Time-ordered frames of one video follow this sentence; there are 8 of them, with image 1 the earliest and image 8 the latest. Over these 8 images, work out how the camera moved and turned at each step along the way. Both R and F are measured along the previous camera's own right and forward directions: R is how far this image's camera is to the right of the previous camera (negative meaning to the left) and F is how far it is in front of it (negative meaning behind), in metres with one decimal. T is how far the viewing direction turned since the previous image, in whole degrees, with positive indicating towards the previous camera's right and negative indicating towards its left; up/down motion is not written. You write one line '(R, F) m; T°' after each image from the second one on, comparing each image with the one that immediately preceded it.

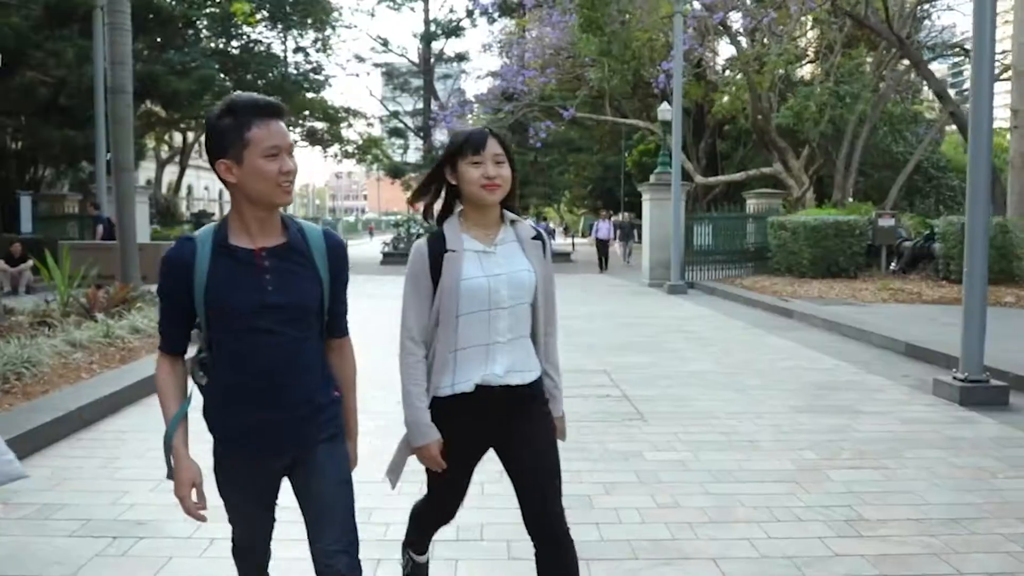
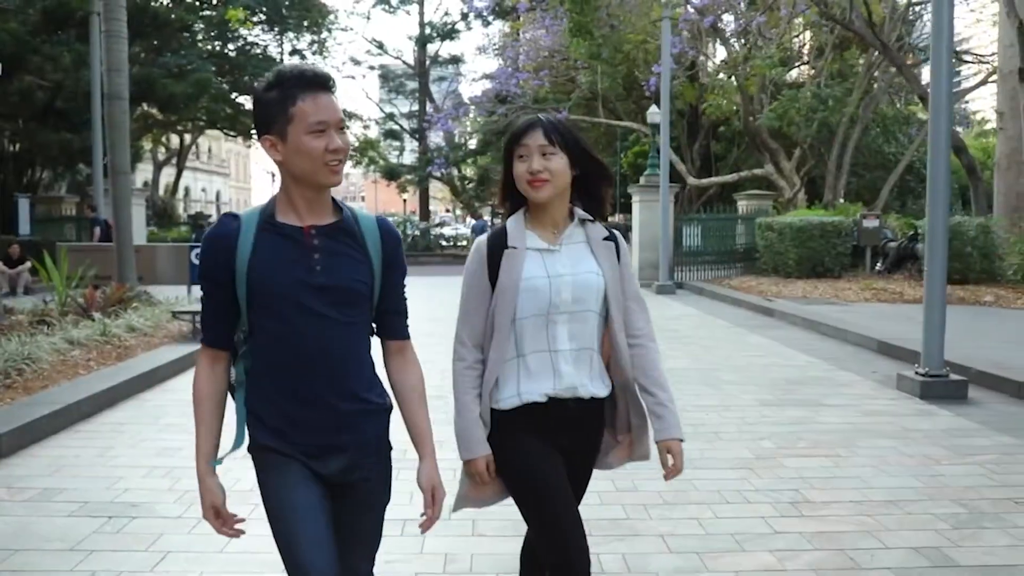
(+0.2, -0.3) m; 0°
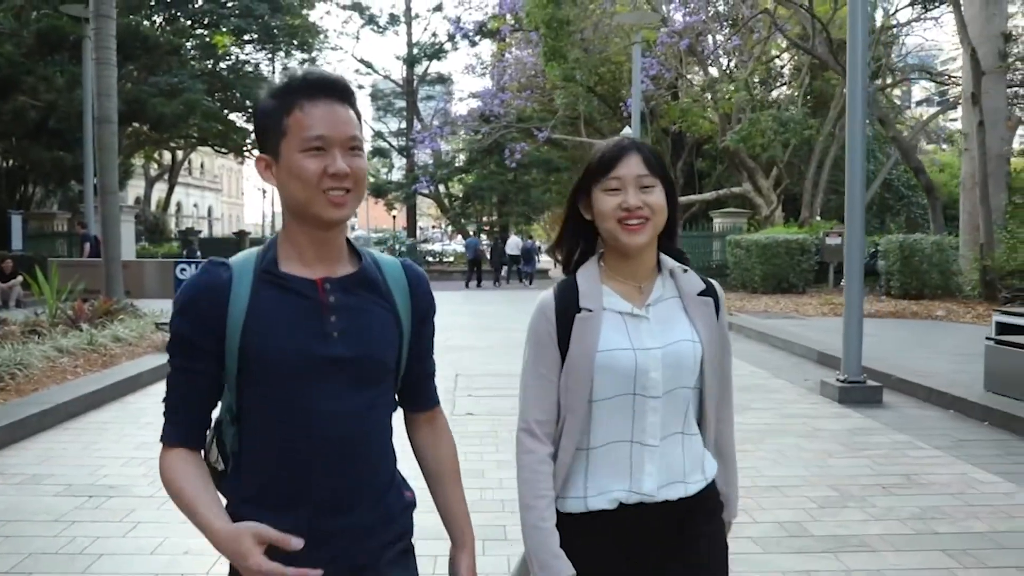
(+0.4, -0.7) m; 0°
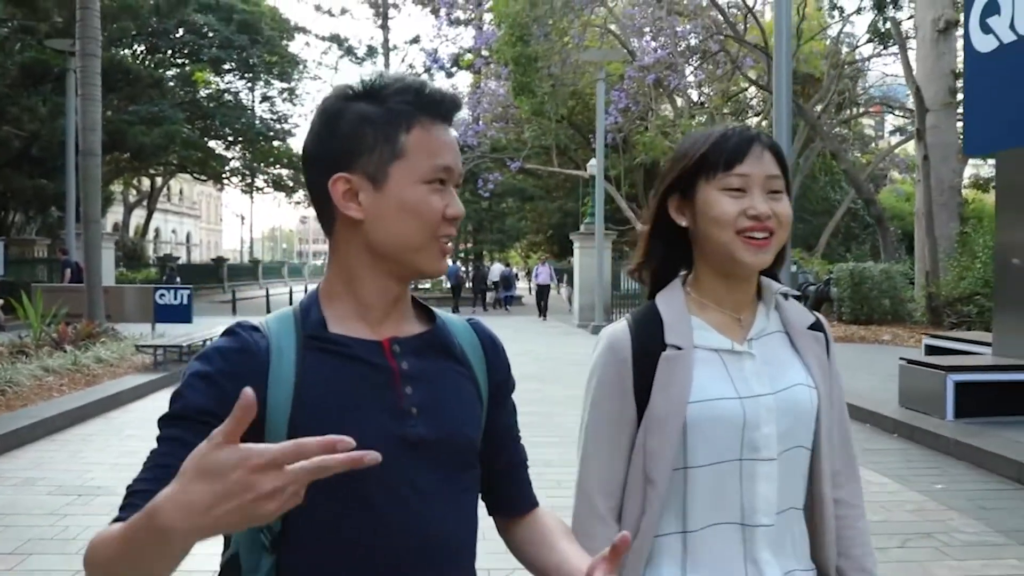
(+0.2, -0.8) m; +1°
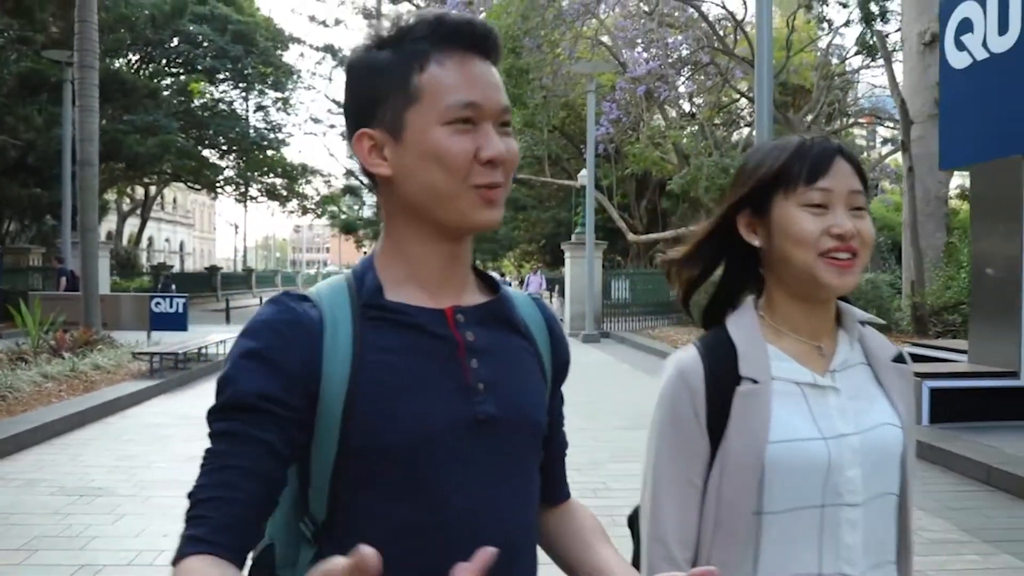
(0.0, -0.3) m; 0°
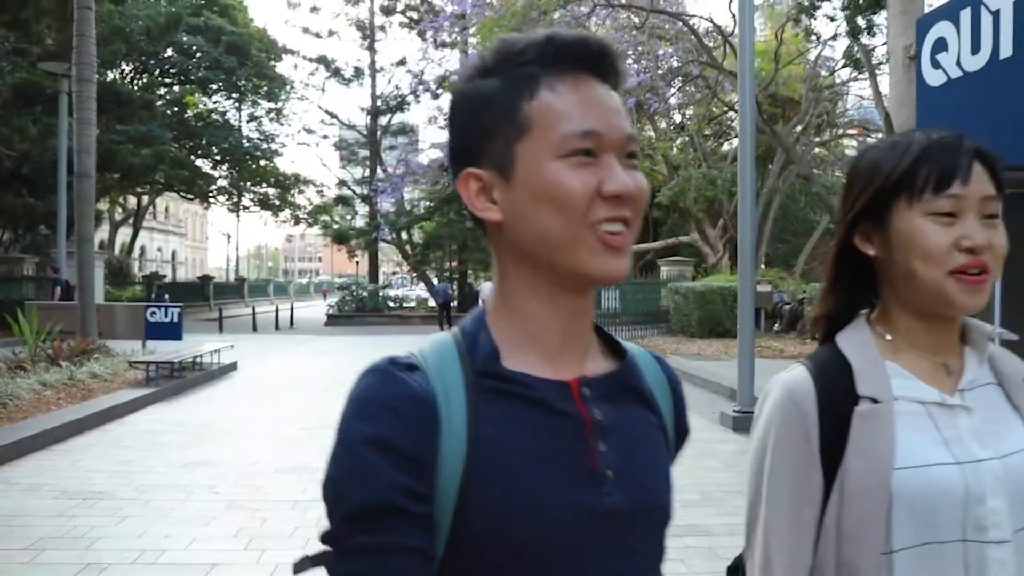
(0.0, -0.3) m; 0°
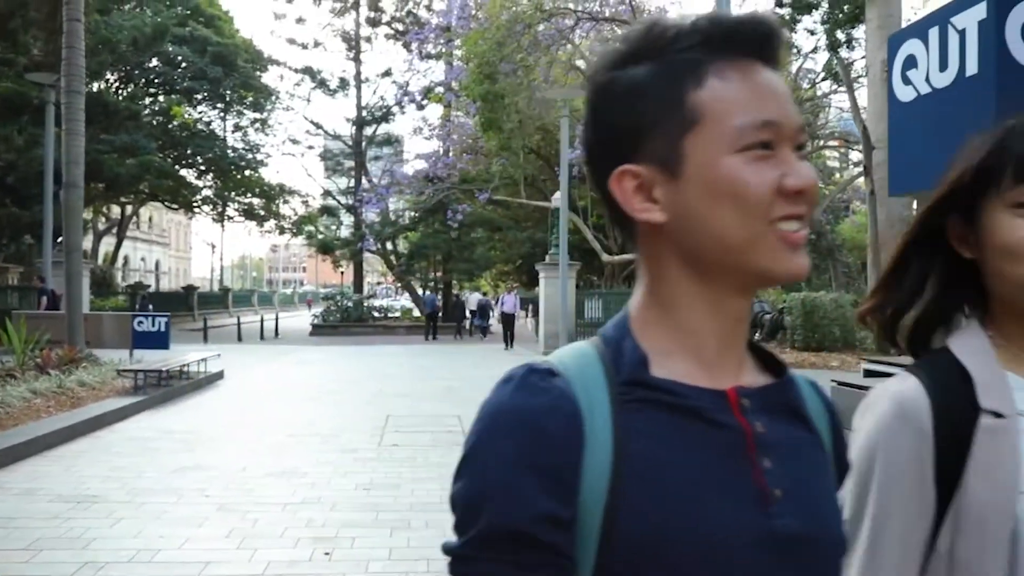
(0.0, -0.2) m; +1°
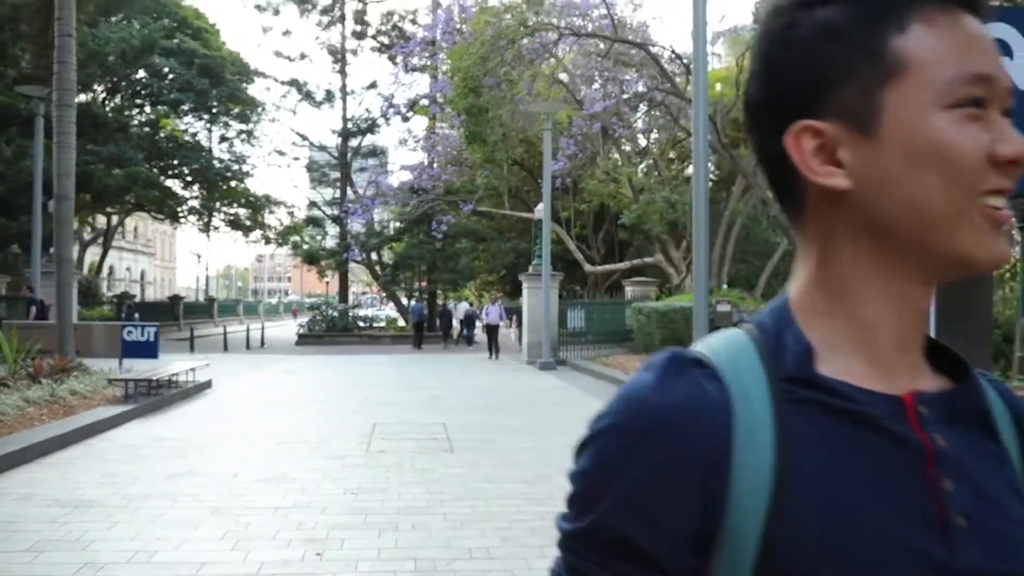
(0.0, -0.4) m; +1°
